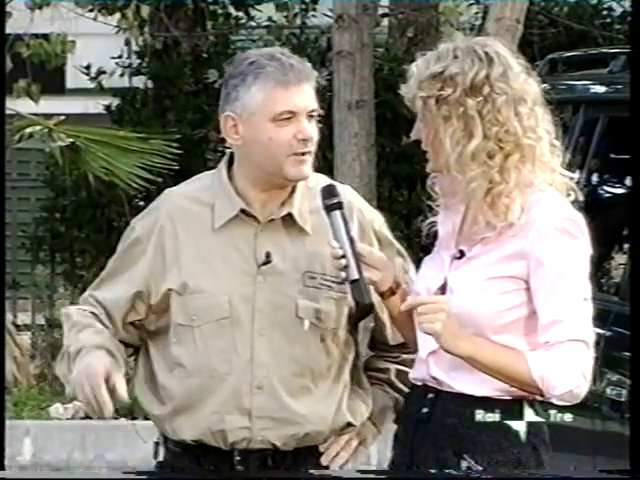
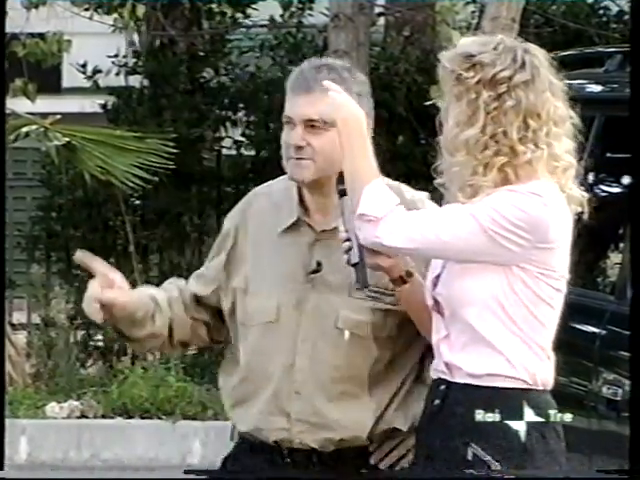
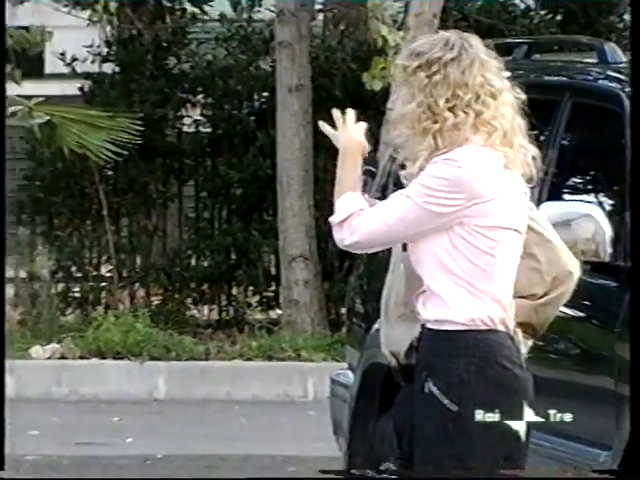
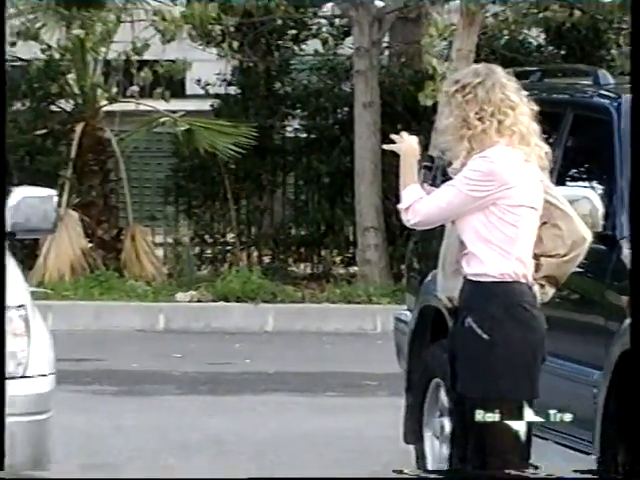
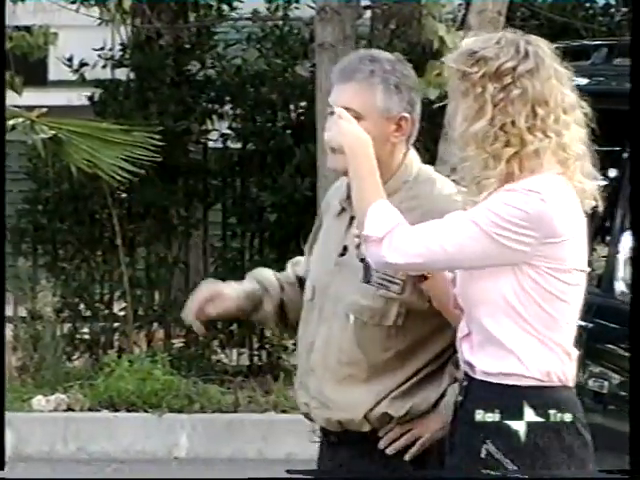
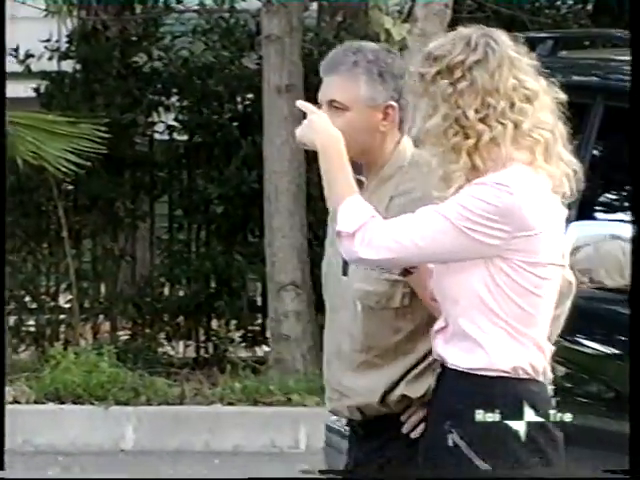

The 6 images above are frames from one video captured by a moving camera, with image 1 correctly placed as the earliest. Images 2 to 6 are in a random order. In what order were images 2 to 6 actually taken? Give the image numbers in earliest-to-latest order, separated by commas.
2, 5, 6, 3, 4
